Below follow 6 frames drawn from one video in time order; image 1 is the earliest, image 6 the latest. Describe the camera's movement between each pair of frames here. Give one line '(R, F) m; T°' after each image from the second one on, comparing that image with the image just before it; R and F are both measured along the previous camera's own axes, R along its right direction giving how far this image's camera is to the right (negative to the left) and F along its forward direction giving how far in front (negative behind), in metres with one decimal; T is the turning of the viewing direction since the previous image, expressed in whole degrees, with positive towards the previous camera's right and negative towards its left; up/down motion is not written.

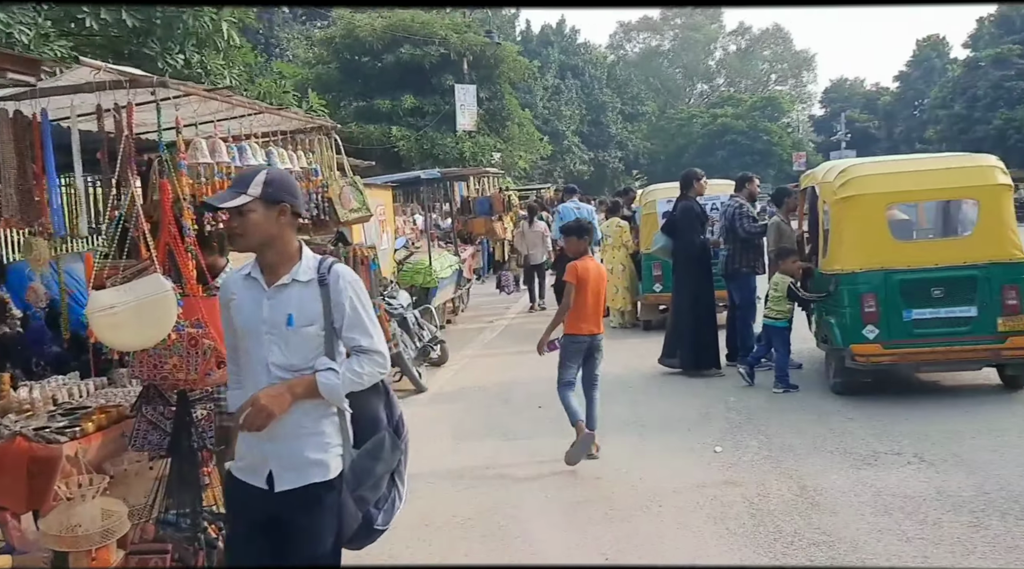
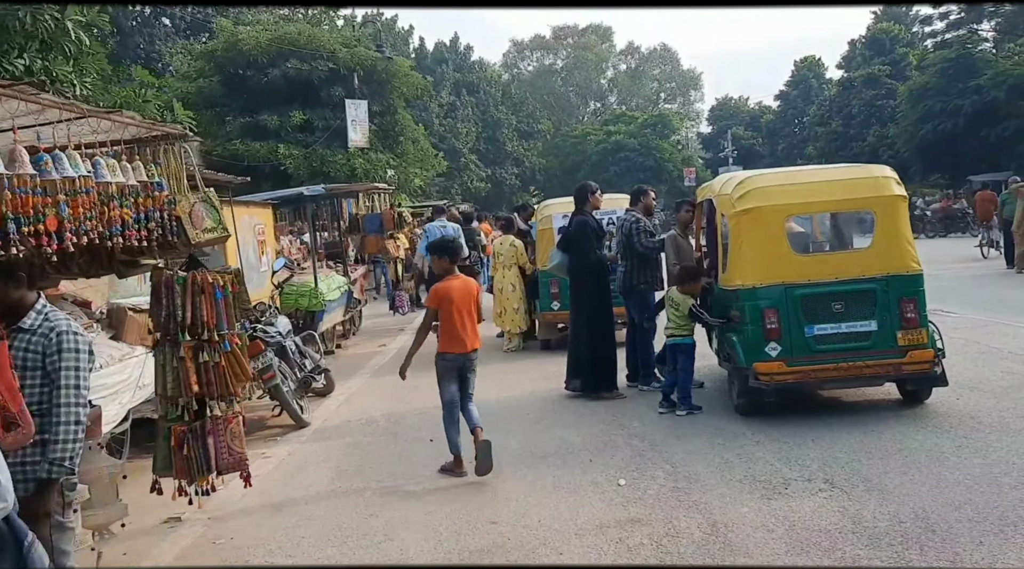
(+0.1, +0.5) m; +6°
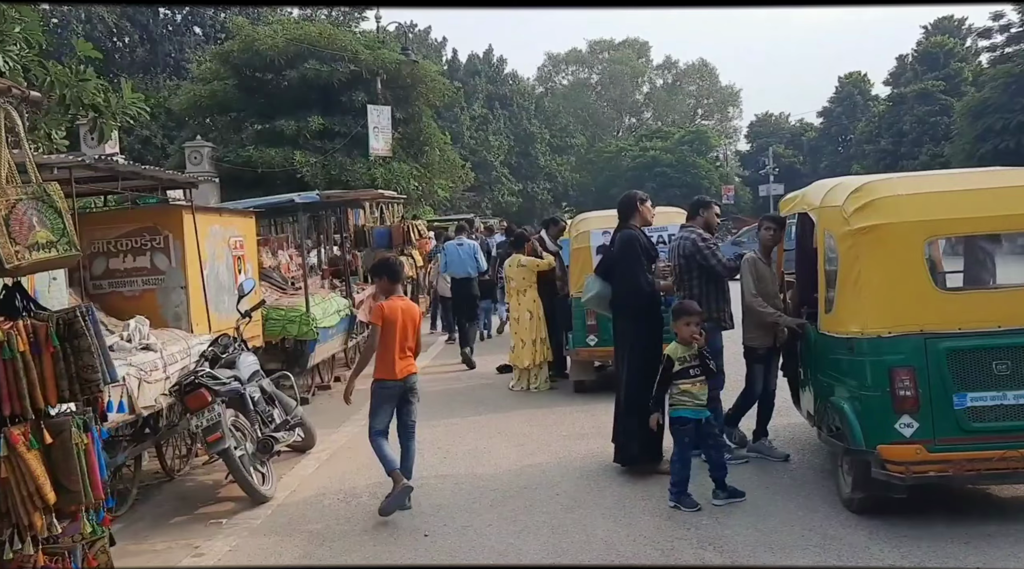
(0.0, +1.8) m; -2°
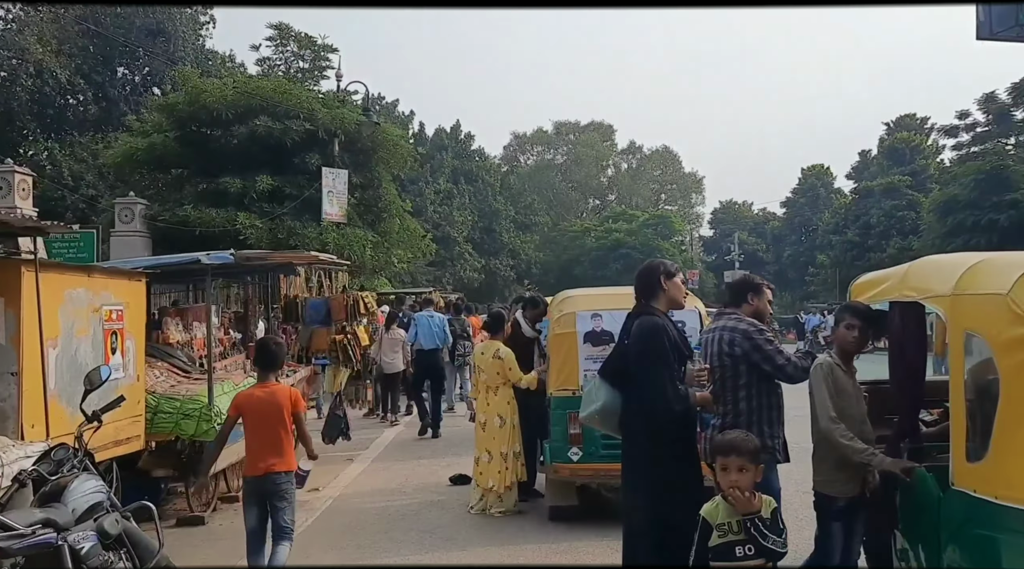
(-0.1, +1.9) m; +3°
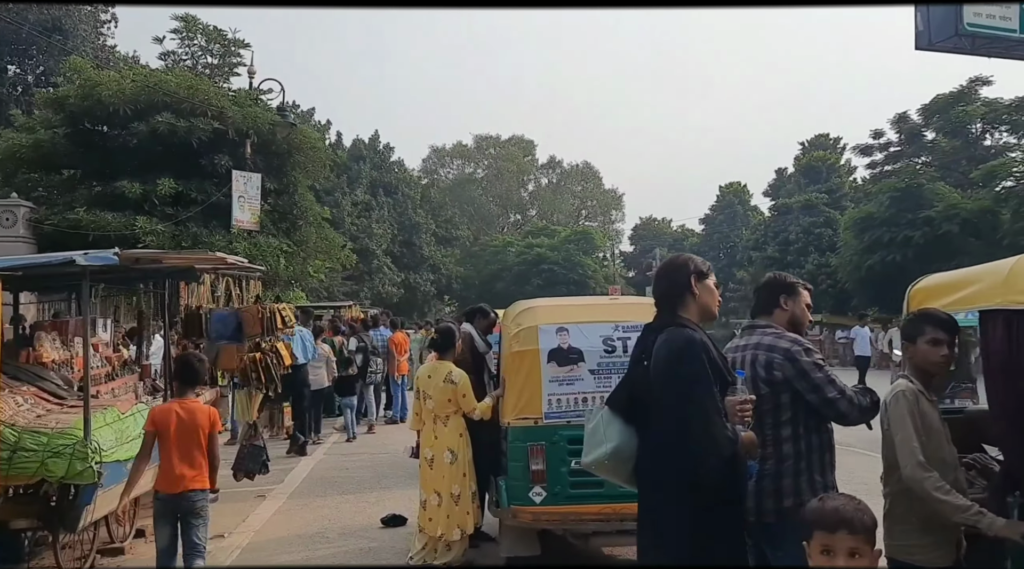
(-0.2, +1.2) m; +5°
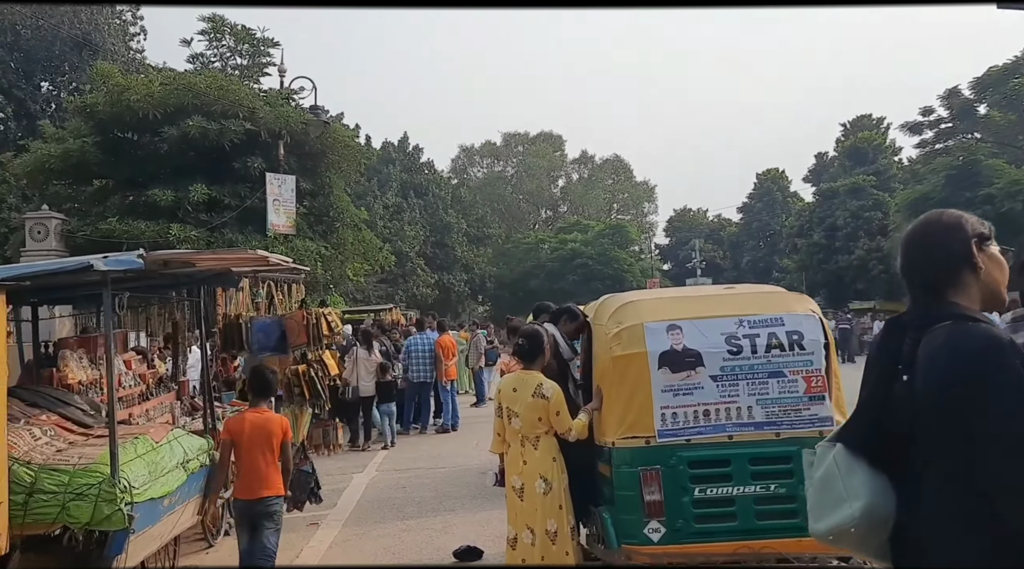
(-0.4, +1.0) m; -2°
